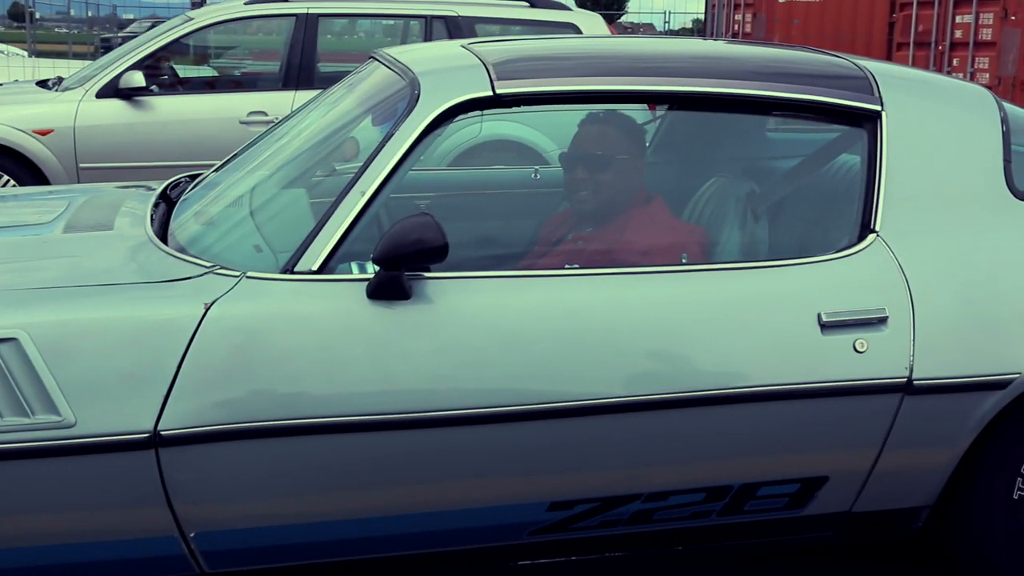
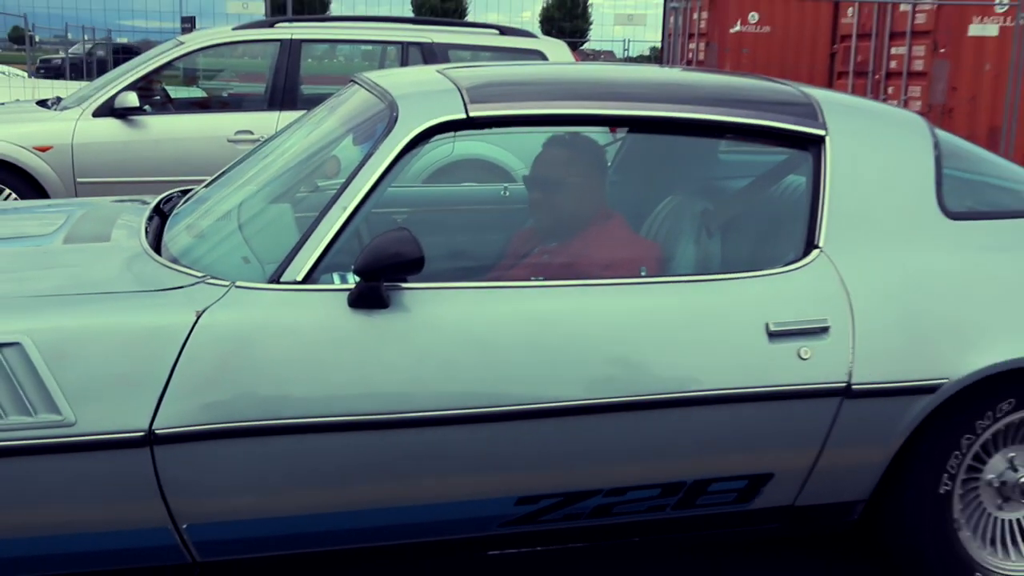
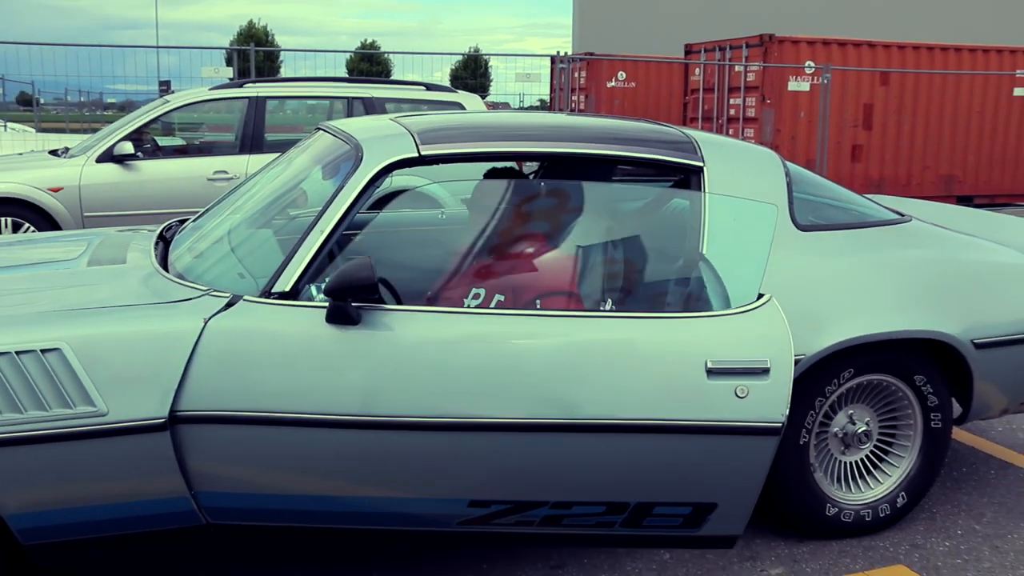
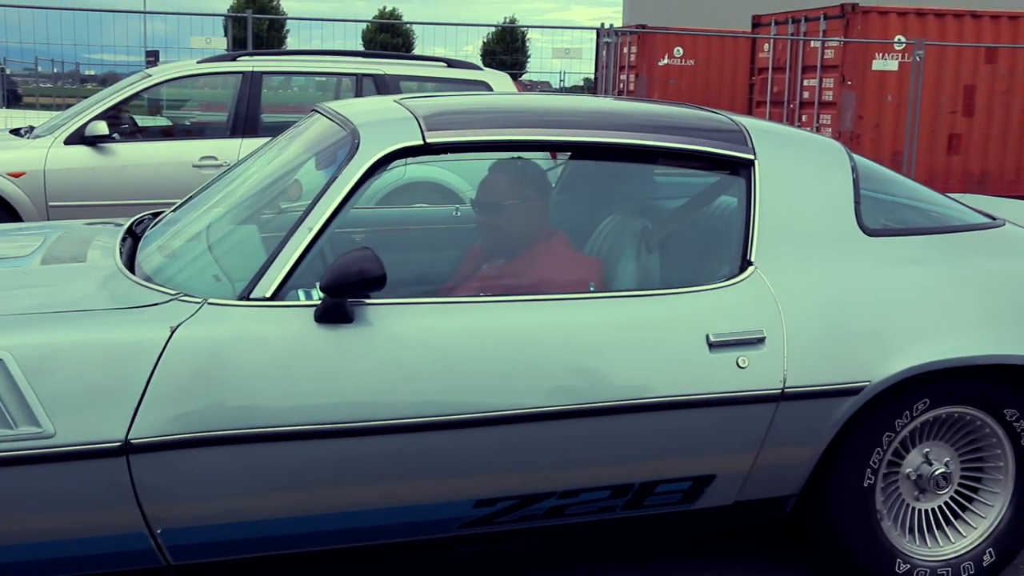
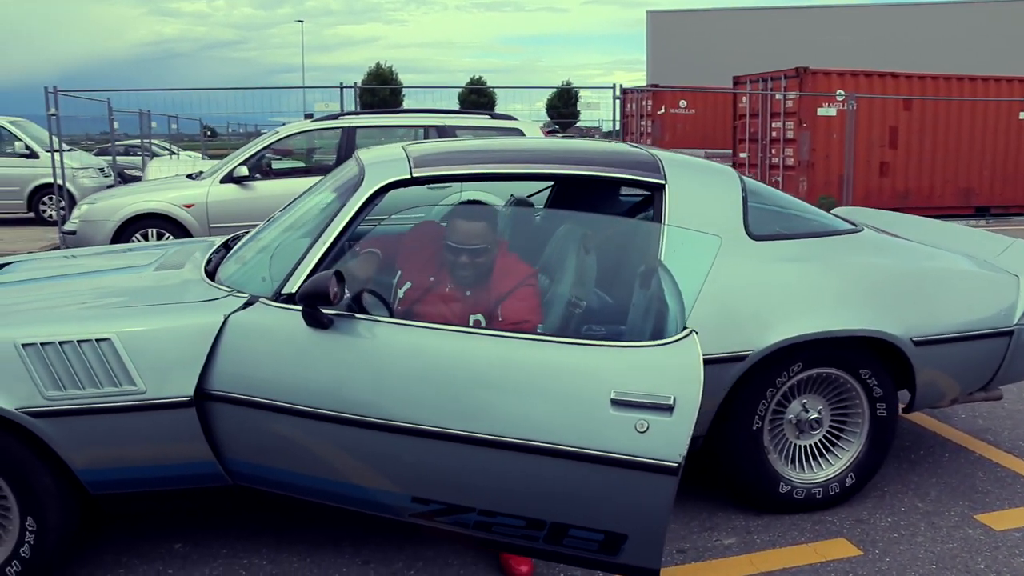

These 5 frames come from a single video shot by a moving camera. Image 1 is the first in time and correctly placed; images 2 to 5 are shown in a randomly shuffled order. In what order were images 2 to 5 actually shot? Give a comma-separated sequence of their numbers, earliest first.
2, 4, 3, 5
